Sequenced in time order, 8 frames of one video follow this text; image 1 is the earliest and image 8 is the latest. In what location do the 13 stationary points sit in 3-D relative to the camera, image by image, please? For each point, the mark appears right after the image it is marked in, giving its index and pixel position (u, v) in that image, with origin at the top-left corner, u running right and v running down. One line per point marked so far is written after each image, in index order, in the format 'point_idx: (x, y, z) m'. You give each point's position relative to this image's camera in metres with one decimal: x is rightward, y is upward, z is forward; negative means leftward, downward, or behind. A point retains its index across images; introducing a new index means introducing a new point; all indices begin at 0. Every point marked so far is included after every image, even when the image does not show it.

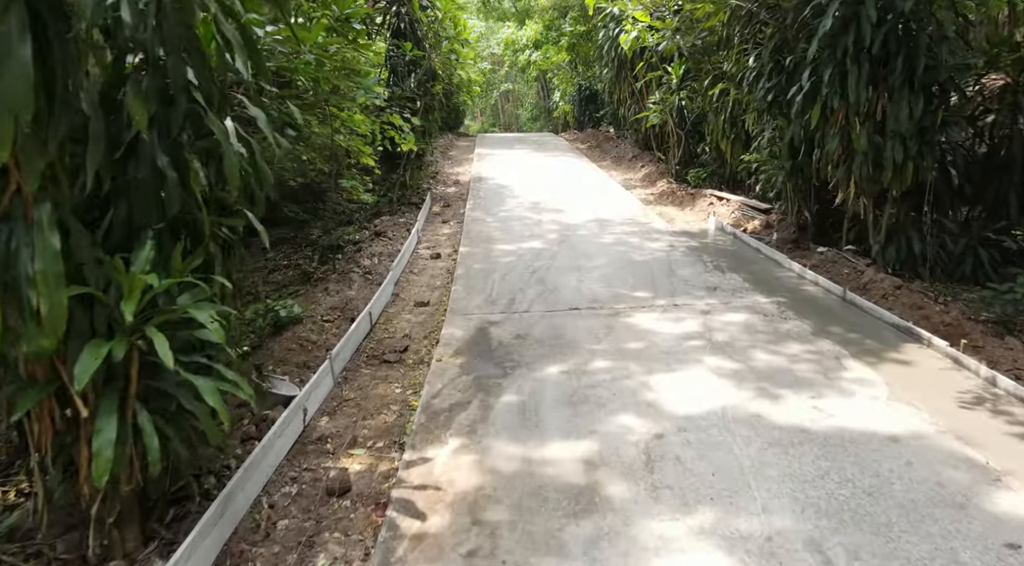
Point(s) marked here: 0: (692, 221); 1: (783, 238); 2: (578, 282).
0: (+1.8, +0.6, +7.5) m
1: (+2.2, +0.4, +6.0) m
2: (+0.4, 0.0, +5.0) m
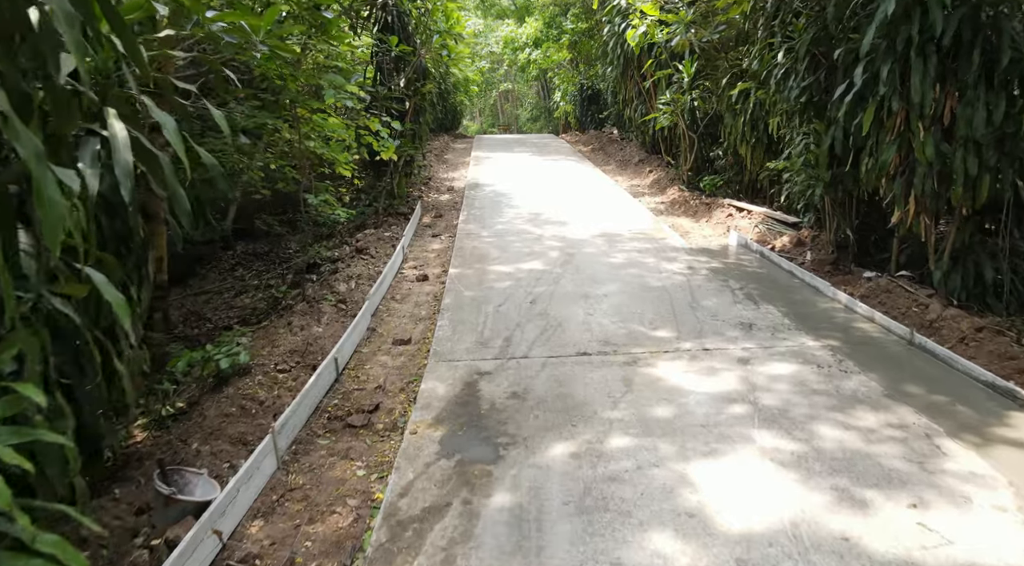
0: (+1.8, +0.4, +6.7) m
1: (+2.2, +0.2, +5.2) m
2: (+0.4, -0.2, +4.2) m
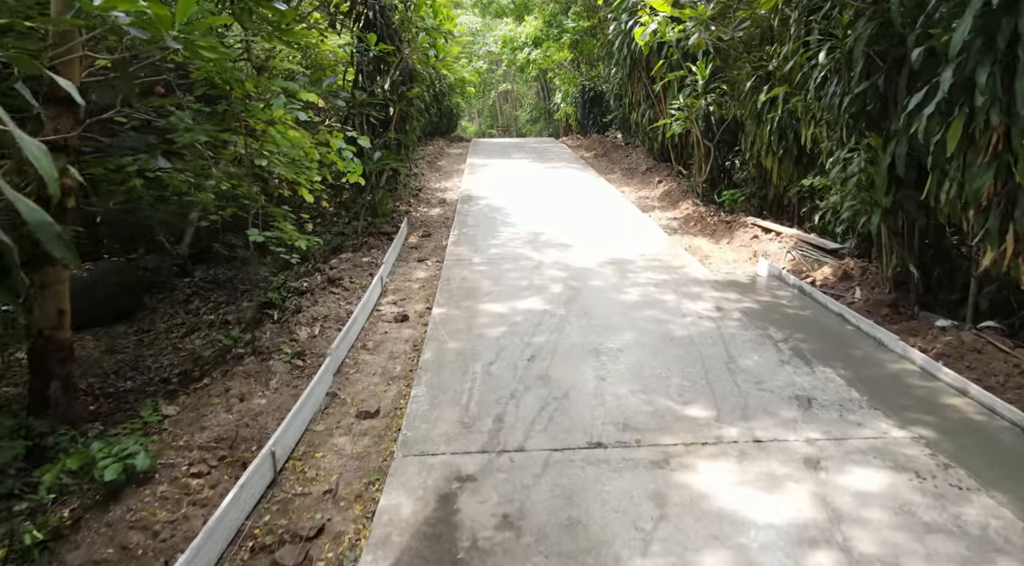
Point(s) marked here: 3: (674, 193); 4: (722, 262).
0: (+1.8, +0.2, +5.9) m
1: (+2.1, -0.1, +4.4) m
2: (+0.4, -0.5, +3.4) m
3: (+2.0, +1.1, +9.2) m
4: (+1.7, +0.2, +5.9) m
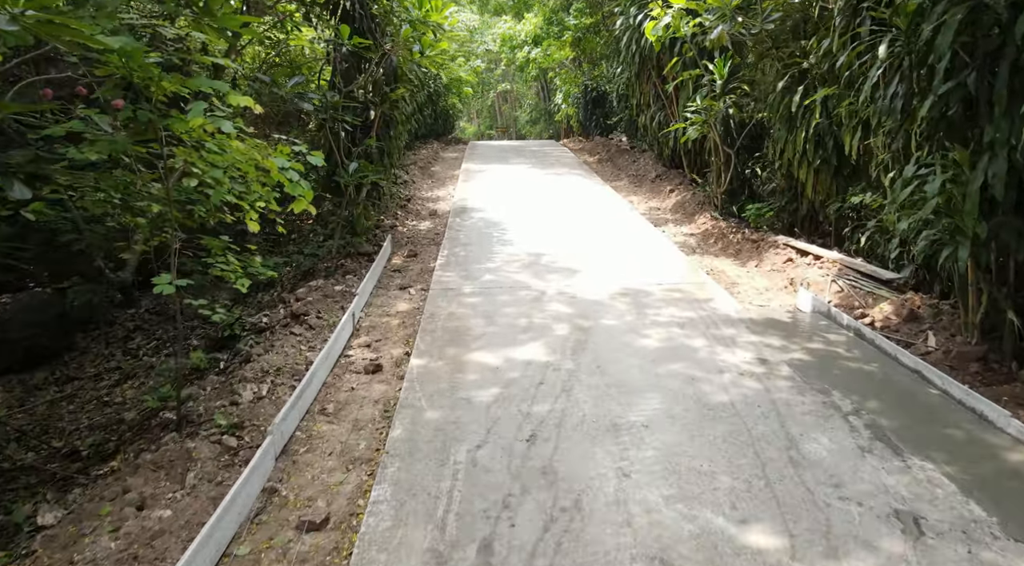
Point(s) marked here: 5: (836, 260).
0: (+1.8, -0.1, +5.0) m
1: (+2.1, -0.3, +3.5) m
2: (+0.4, -0.7, +2.5) m
3: (+2.0, +0.9, +8.3) m
4: (+1.7, -0.1, +5.1) m
5: (+2.3, +0.2, +5.1) m
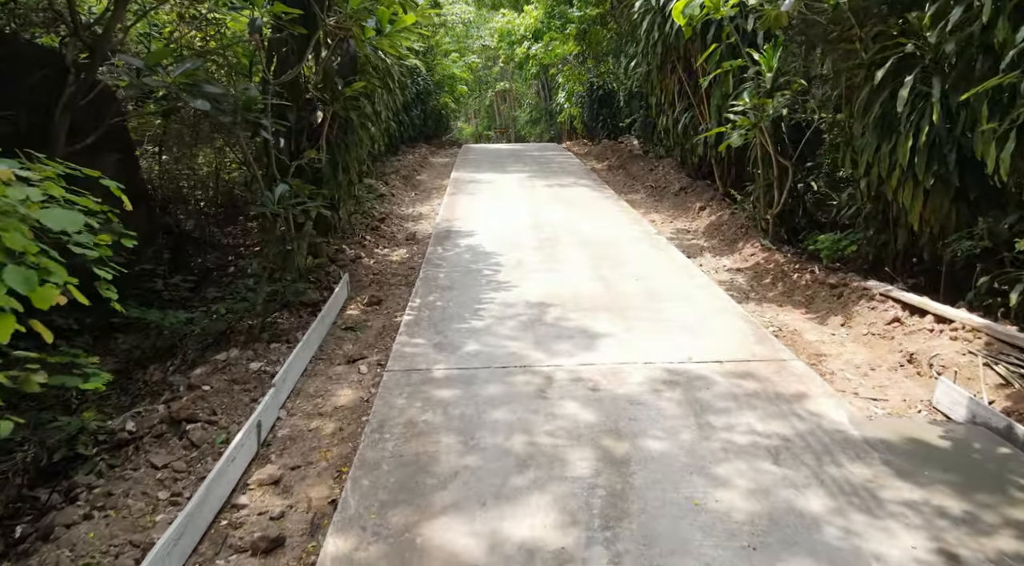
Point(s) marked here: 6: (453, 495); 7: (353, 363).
0: (+1.7, -0.4, +3.4) m
1: (+2.1, -0.7, +1.9) m
2: (+0.3, -1.1, +0.9) m
3: (+2.0, +0.5, +6.7) m
4: (+1.6, -0.4, +3.5) m
5: (+2.2, -0.2, +3.5) m
6: (-0.2, -0.7, +2.4) m
7: (-0.8, -0.4, +3.9) m
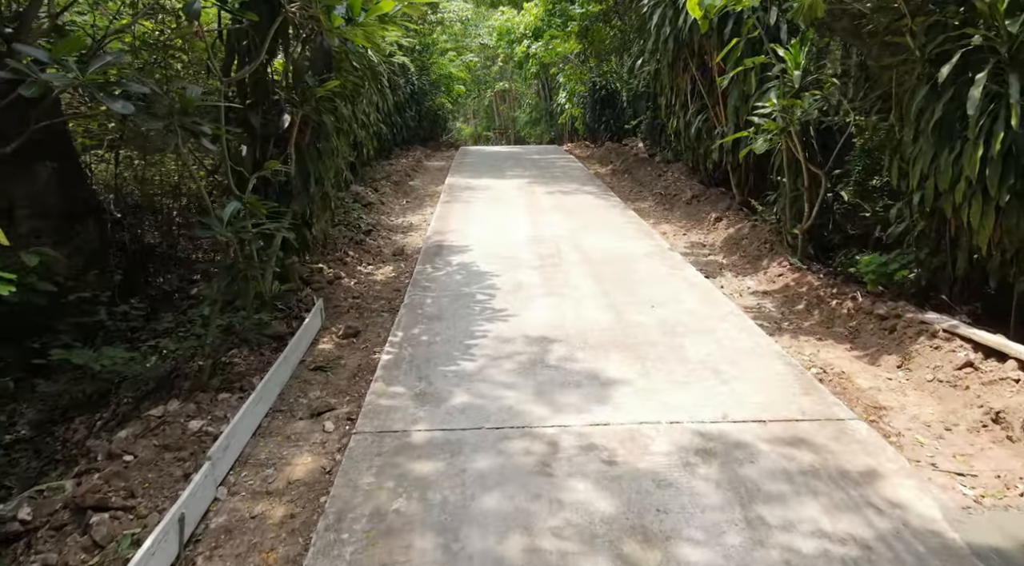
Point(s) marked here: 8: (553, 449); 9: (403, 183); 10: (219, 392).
0: (+1.7, -0.6, +2.8) m
1: (+2.1, -0.9, +1.2) m
2: (+0.3, -1.2, +0.3) m
3: (+2.0, +0.3, +6.1) m
4: (+1.6, -0.6, +2.8) m
5: (+2.2, -0.4, +2.9) m
6: (-0.2, -0.9, +1.7) m
7: (-0.9, -0.6, +3.2) m
8: (+0.1, -0.6, +2.7) m
9: (-1.4, +1.3, +9.7) m
10: (-1.3, -0.5, +3.3) m
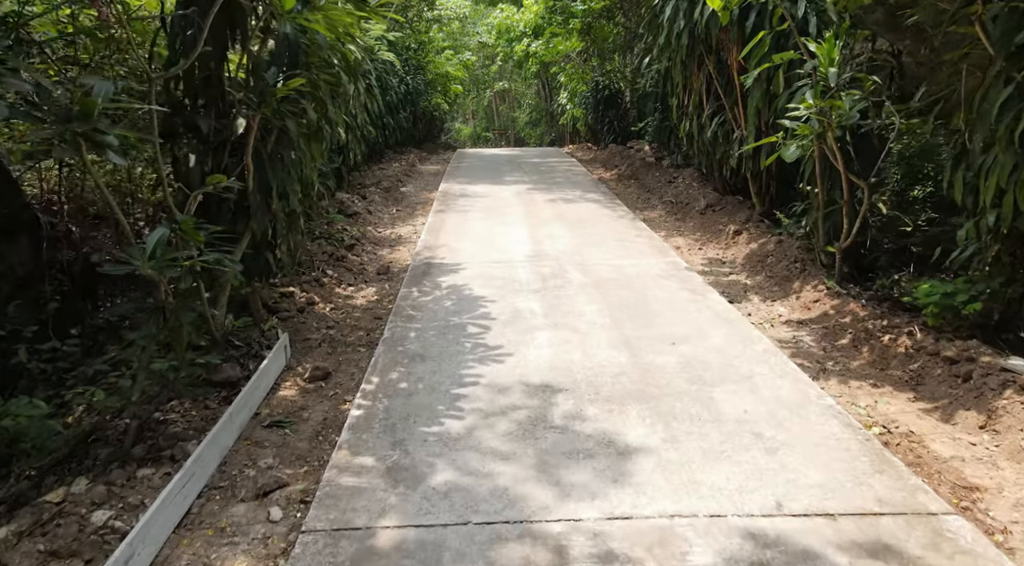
0: (+1.7, -0.8, +2.1) m
1: (+2.1, -1.0, +0.6) m
2: (+0.3, -1.4, -0.4) m
3: (+1.9, +0.2, +5.4) m
4: (+1.6, -0.8, +2.1) m
5: (+2.2, -0.5, +2.2) m
6: (-0.2, -1.0, +1.1) m
7: (-0.9, -0.7, +2.6) m
8: (+0.1, -0.8, +2.0) m
9: (-1.5, +1.2, +9.1) m
10: (-1.4, -0.7, +2.7) m
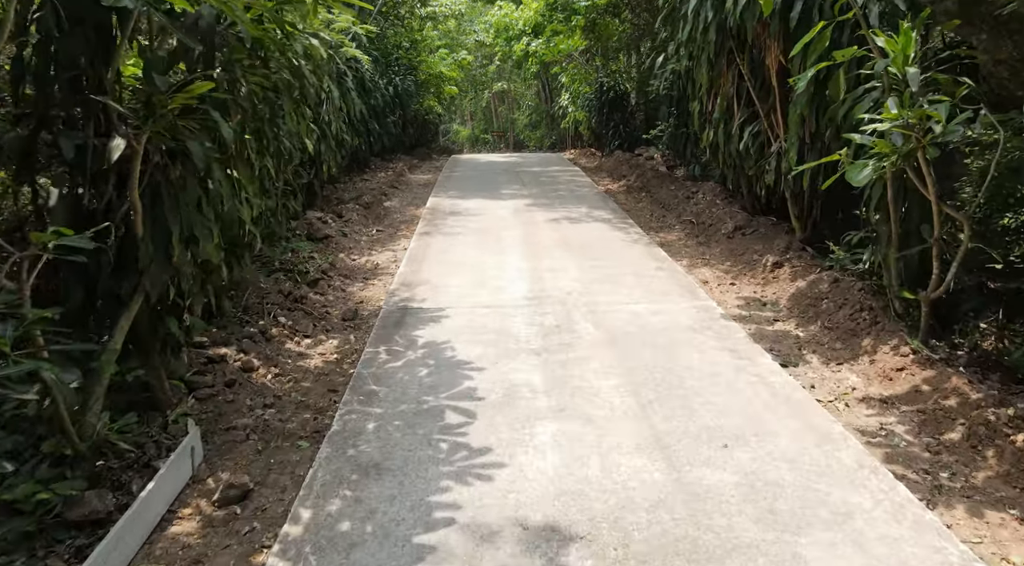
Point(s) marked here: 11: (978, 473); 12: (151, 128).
0: (+1.7, -1.1, +1.1) m
1: (+2.0, -1.3, -0.5) m
2: (+0.3, -1.7, -1.4) m
3: (+1.9, -0.1, +4.4) m
4: (+1.6, -1.1, +1.1) m
5: (+2.2, -0.9, +1.2) m
6: (-0.3, -1.3, 0.0) m
7: (-0.9, -1.0, +1.5) m
8: (+0.1, -1.1, +1.0) m
9: (-1.5, +0.8, +8.0) m
10: (-1.4, -1.0, +1.6) m
11: (+1.7, -0.7, +2.7) m
12: (-1.3, +0.6, +2.5) m
